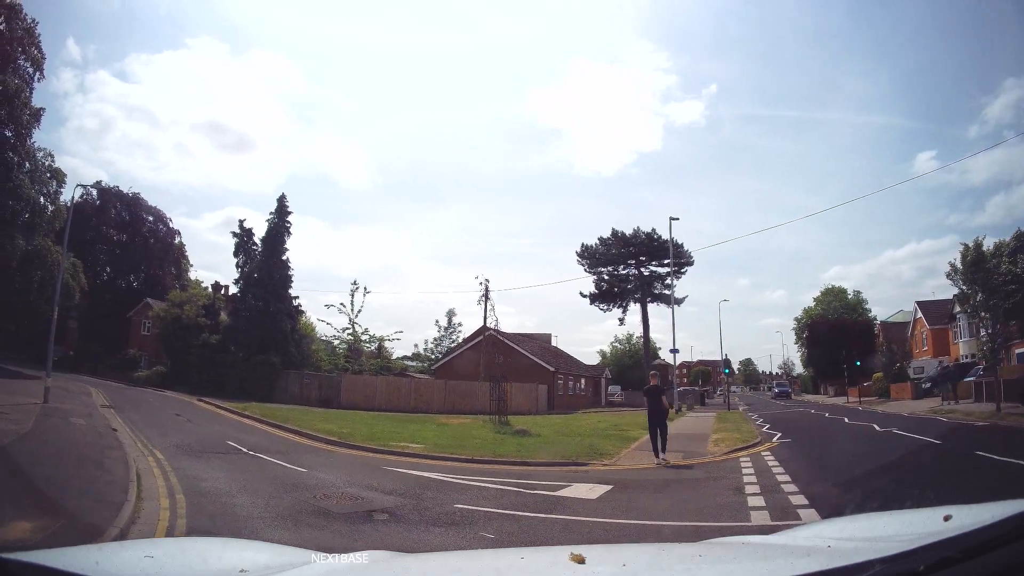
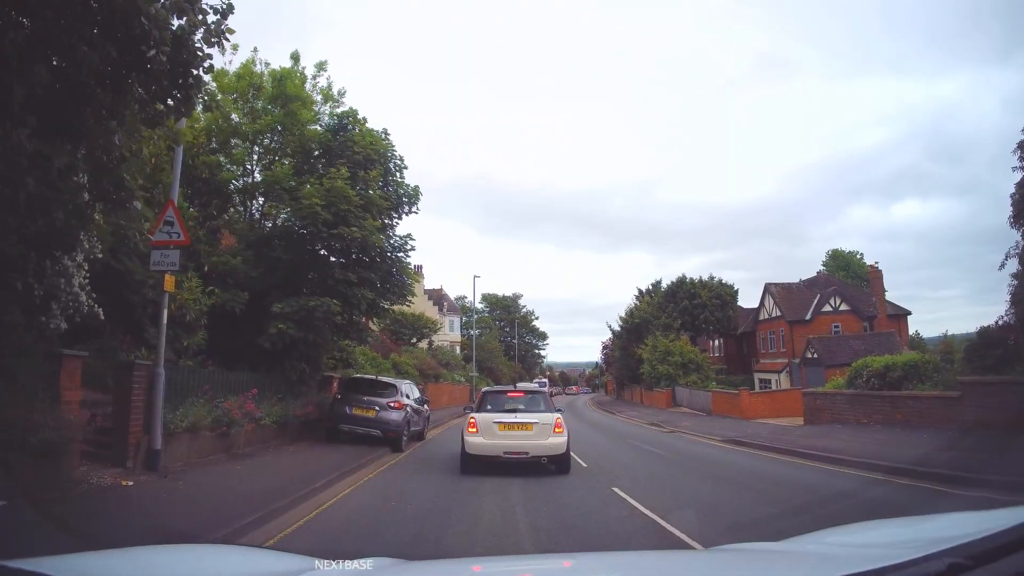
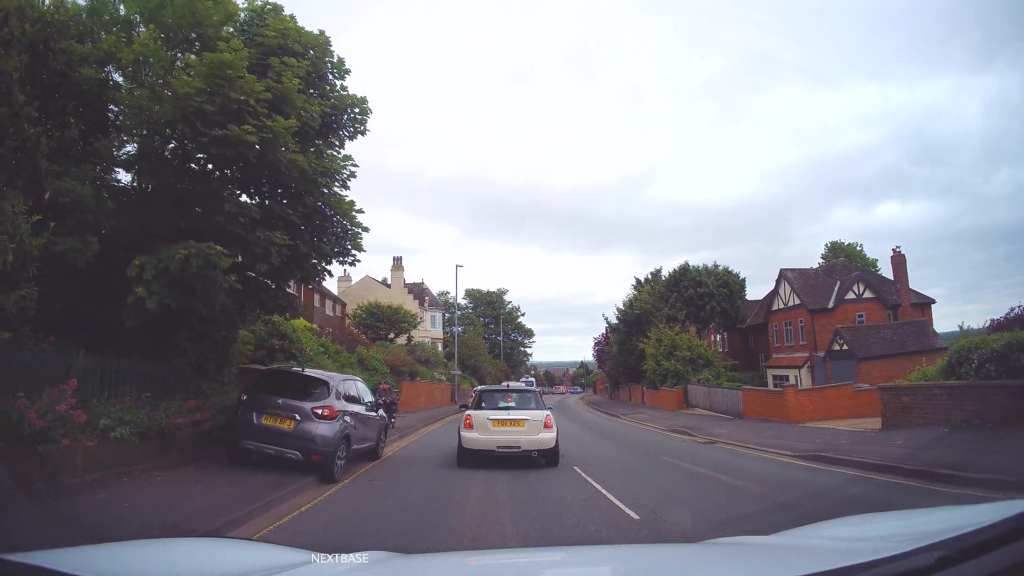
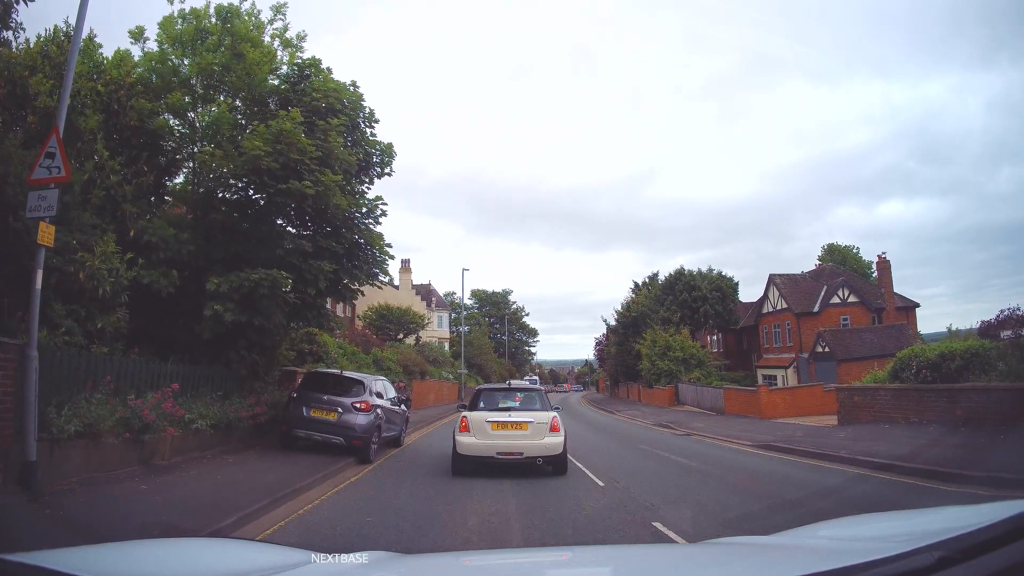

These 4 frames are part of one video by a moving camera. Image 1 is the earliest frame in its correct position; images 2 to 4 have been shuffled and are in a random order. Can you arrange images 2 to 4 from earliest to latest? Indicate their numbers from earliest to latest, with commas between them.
2, 4, 3
